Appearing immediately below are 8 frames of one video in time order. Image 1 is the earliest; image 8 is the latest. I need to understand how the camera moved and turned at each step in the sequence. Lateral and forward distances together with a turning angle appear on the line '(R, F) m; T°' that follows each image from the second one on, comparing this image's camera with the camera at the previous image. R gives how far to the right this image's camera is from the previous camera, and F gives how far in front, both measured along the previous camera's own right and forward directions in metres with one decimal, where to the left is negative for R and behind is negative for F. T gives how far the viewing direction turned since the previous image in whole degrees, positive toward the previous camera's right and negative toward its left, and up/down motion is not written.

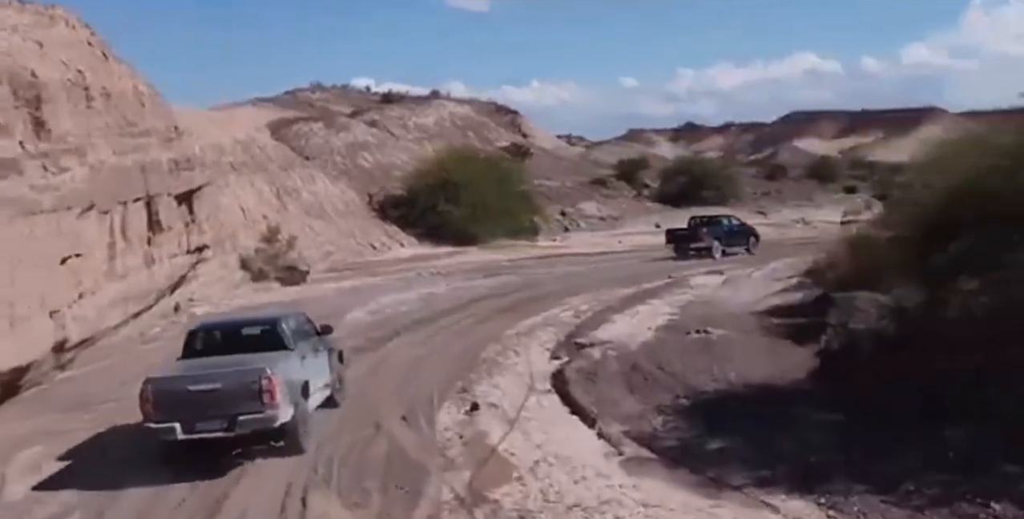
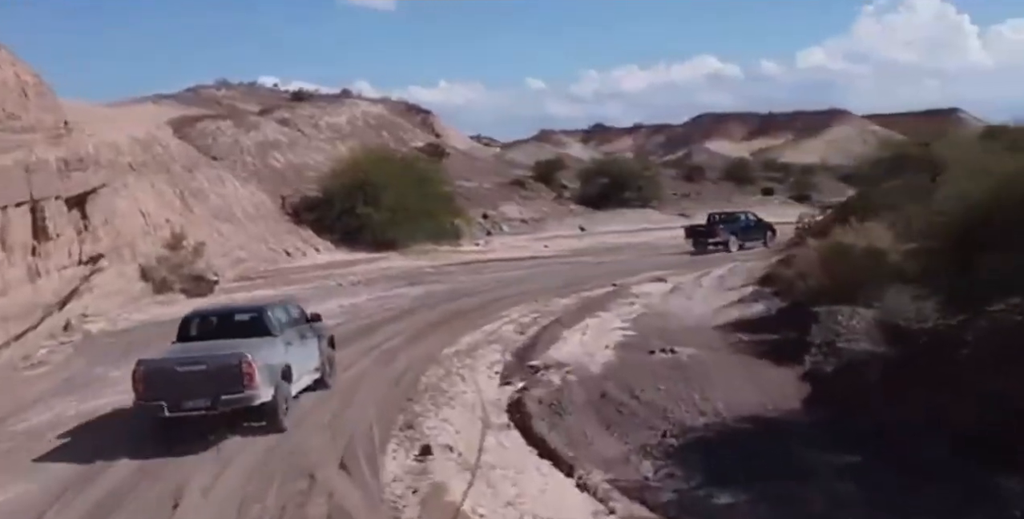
(-0.7, +2.7) m; +5°
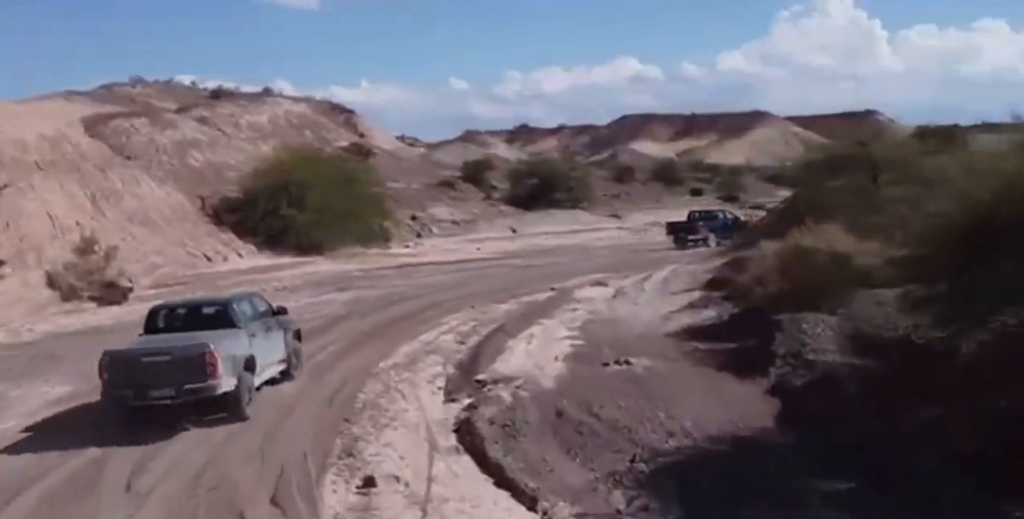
(-0.4, +1.5) m; +4°
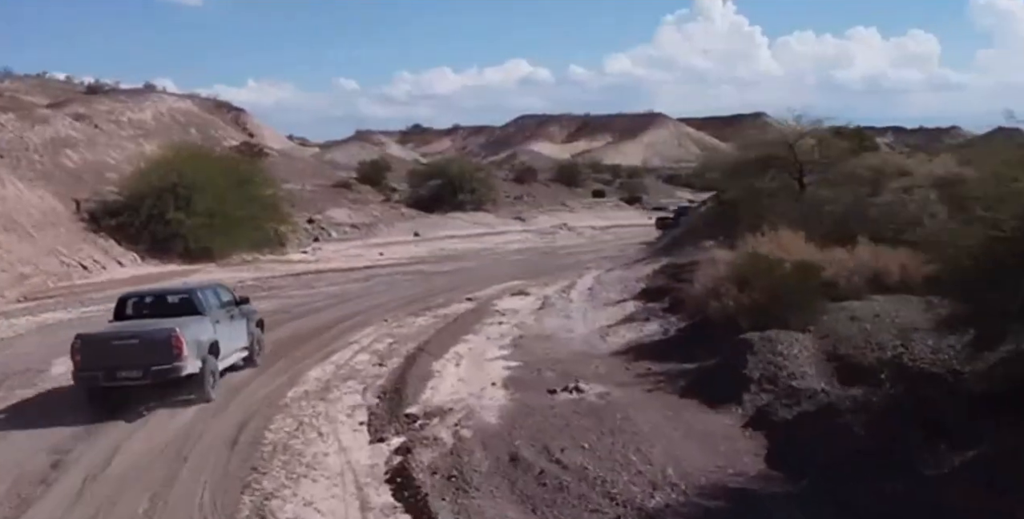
(-0.6, +2.7) m; +6°
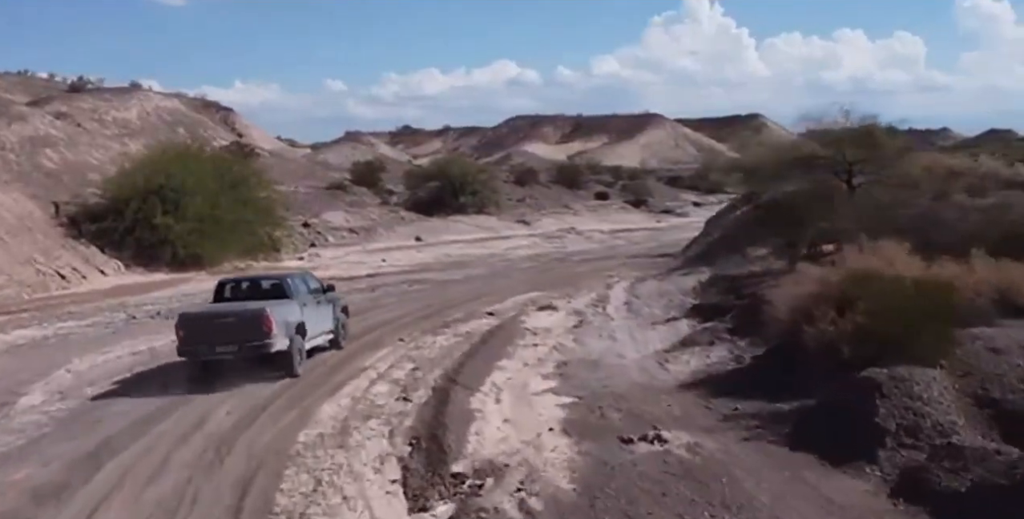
(-1.0, +3.2) m; +1°
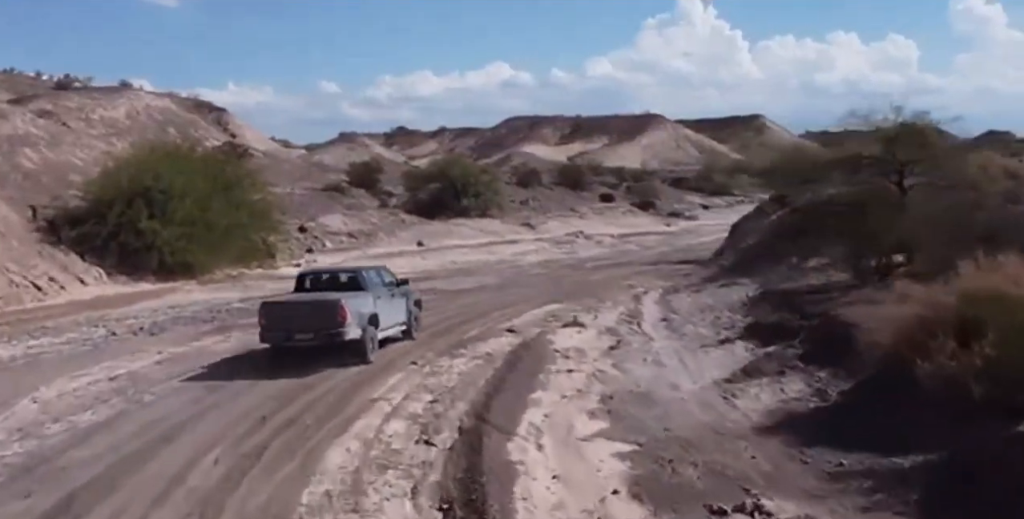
(-0.7, +3.0) m; 0°
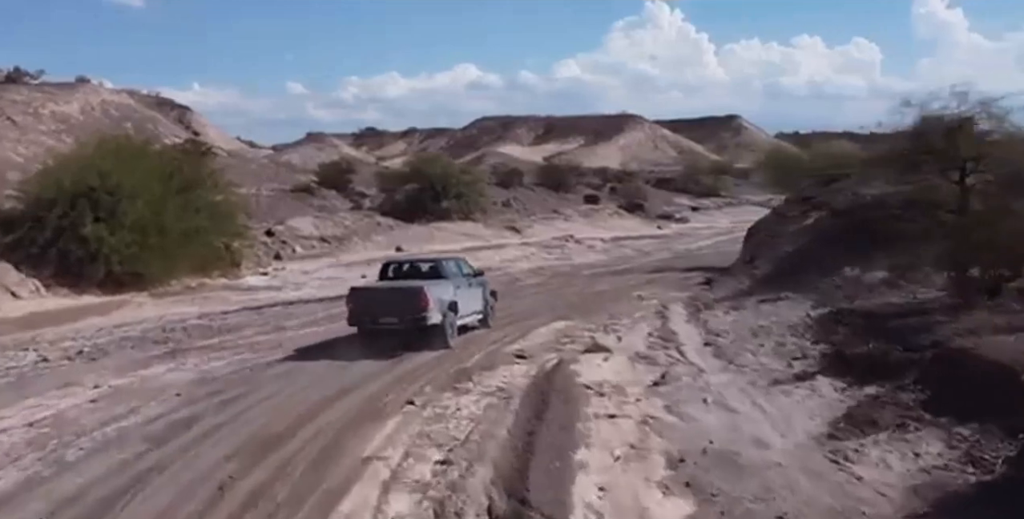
(-0.8, +4.3) m; +2°
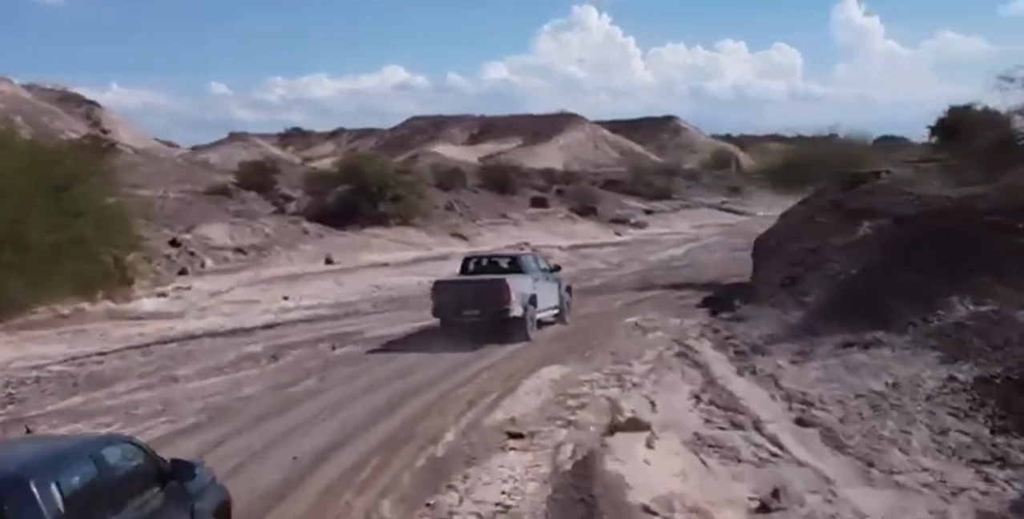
(-0.9, +7.2) m; +4°
